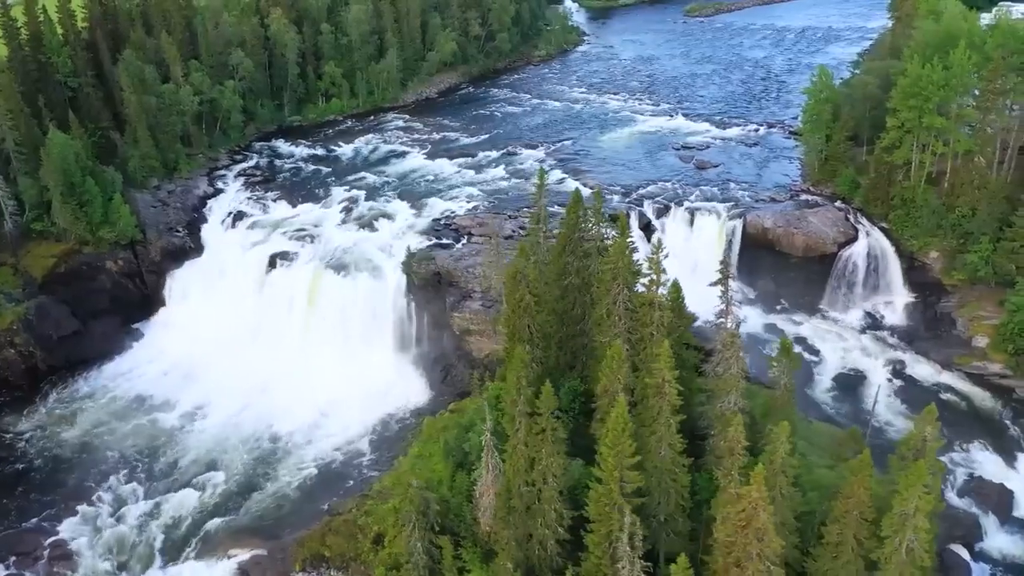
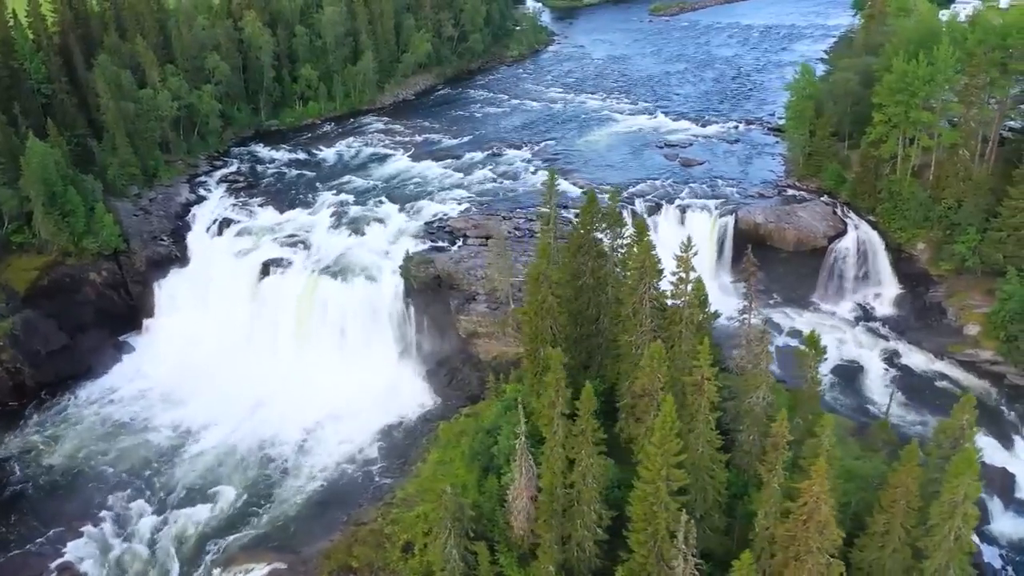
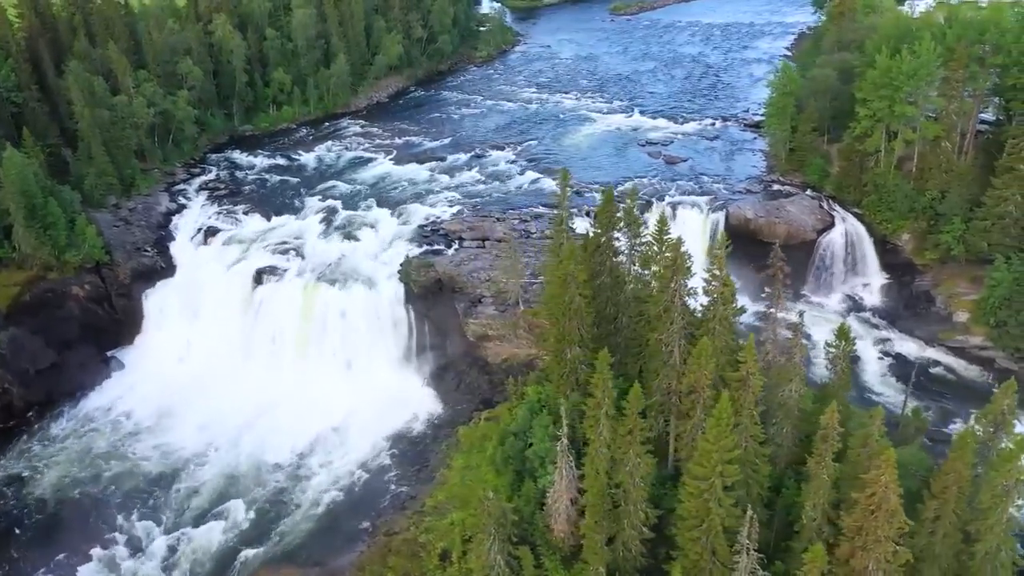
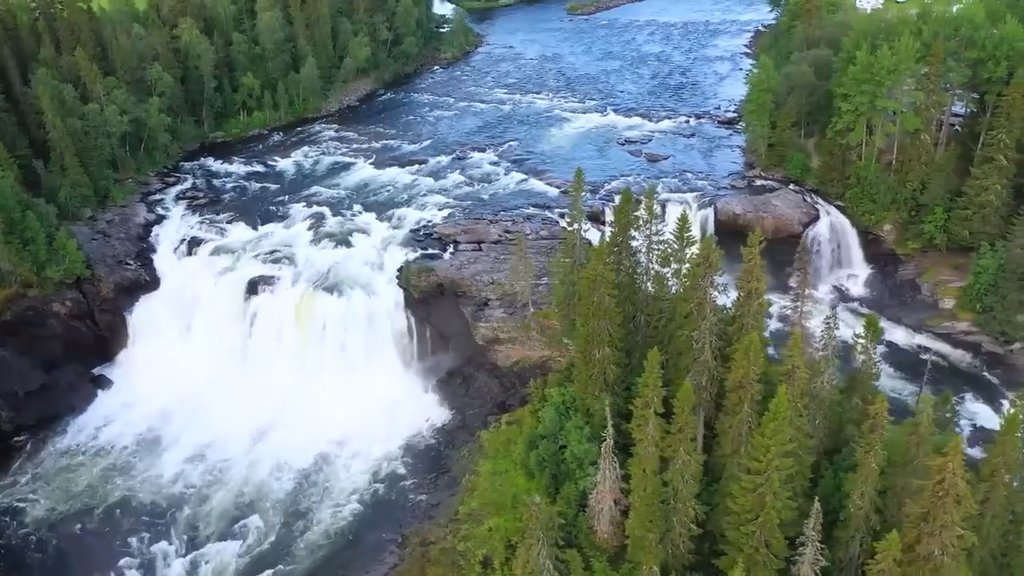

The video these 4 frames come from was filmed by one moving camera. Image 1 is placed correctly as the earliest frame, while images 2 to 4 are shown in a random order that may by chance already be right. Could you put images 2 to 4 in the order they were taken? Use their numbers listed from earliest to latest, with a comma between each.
2, 3, 4
